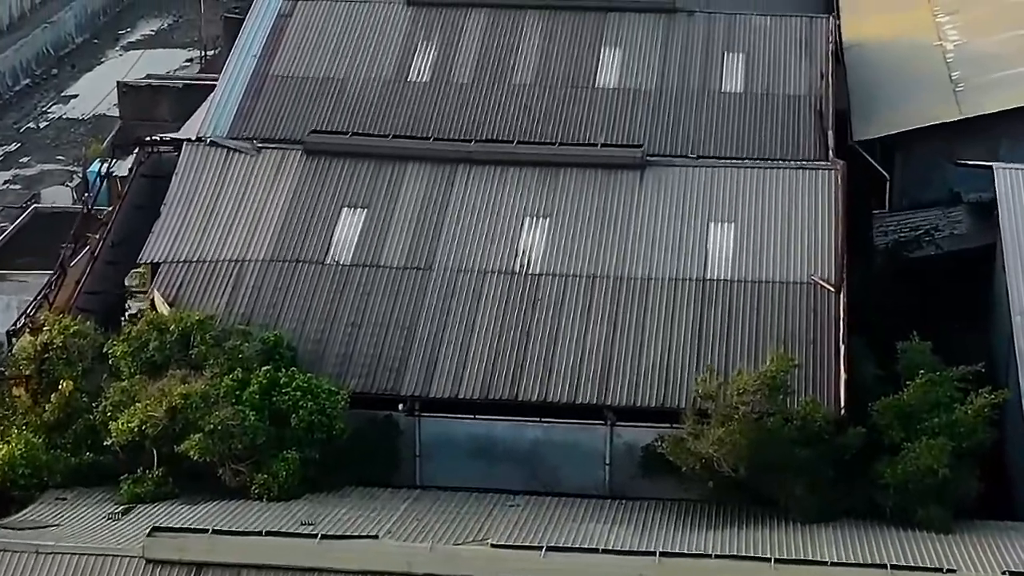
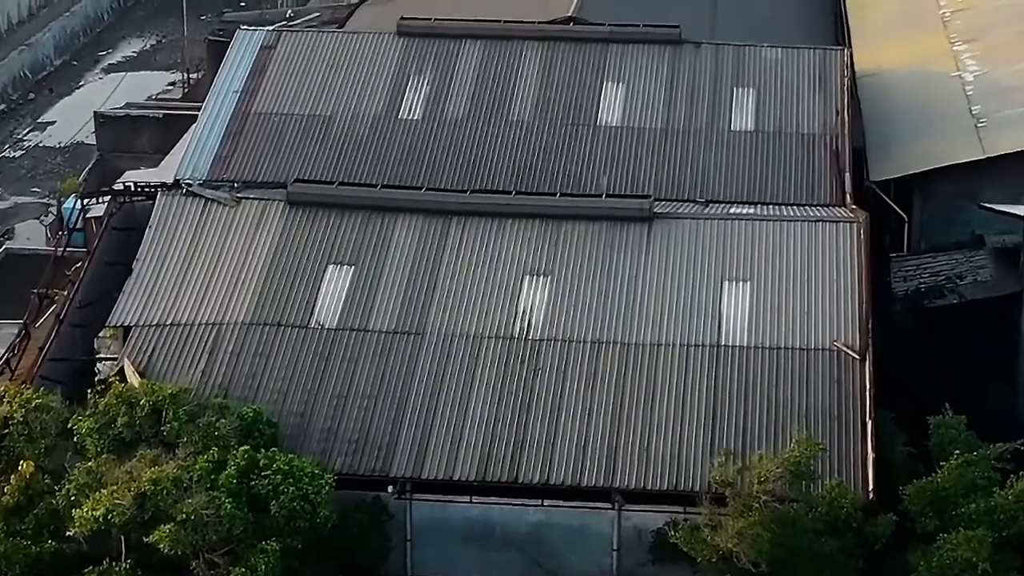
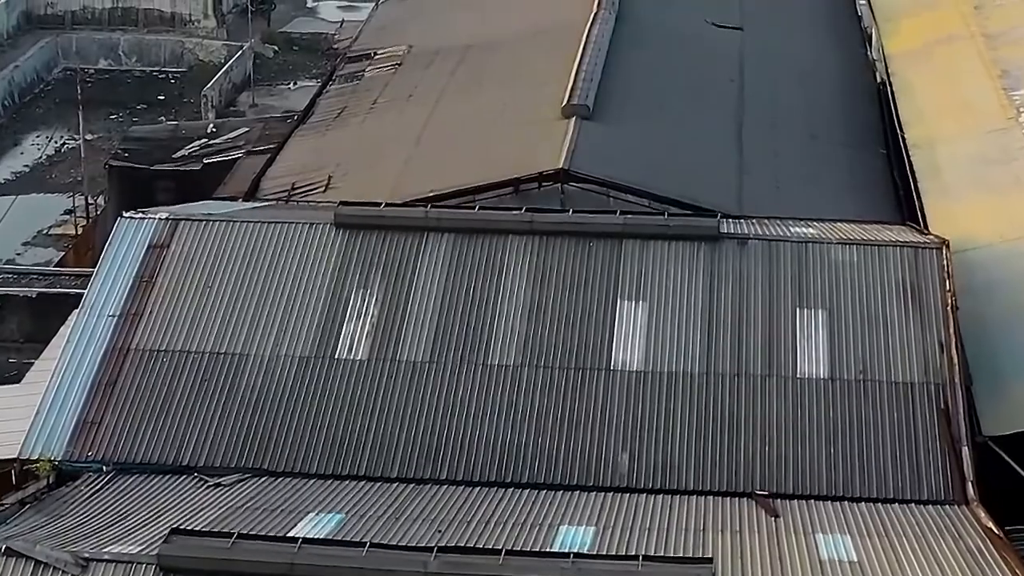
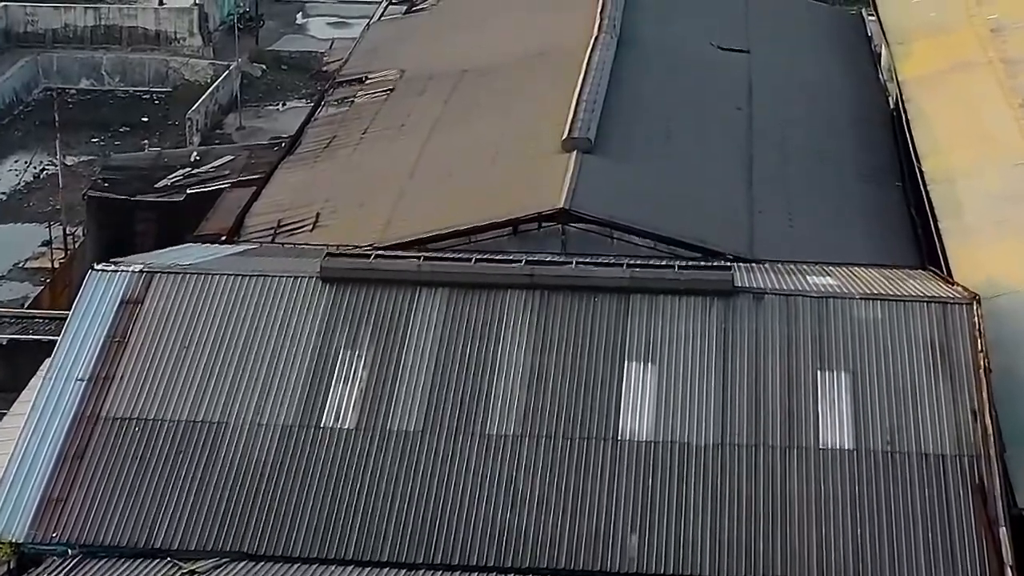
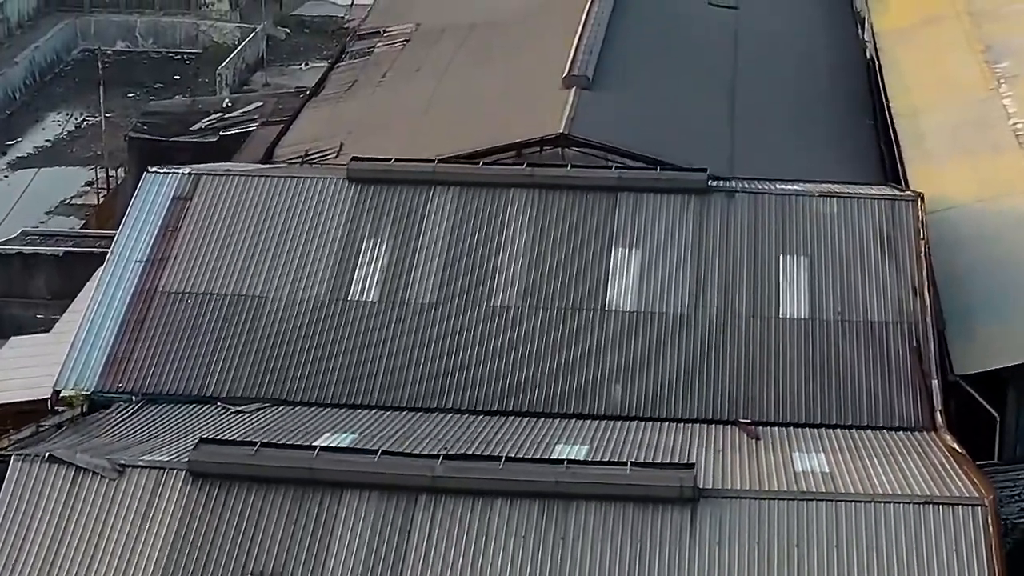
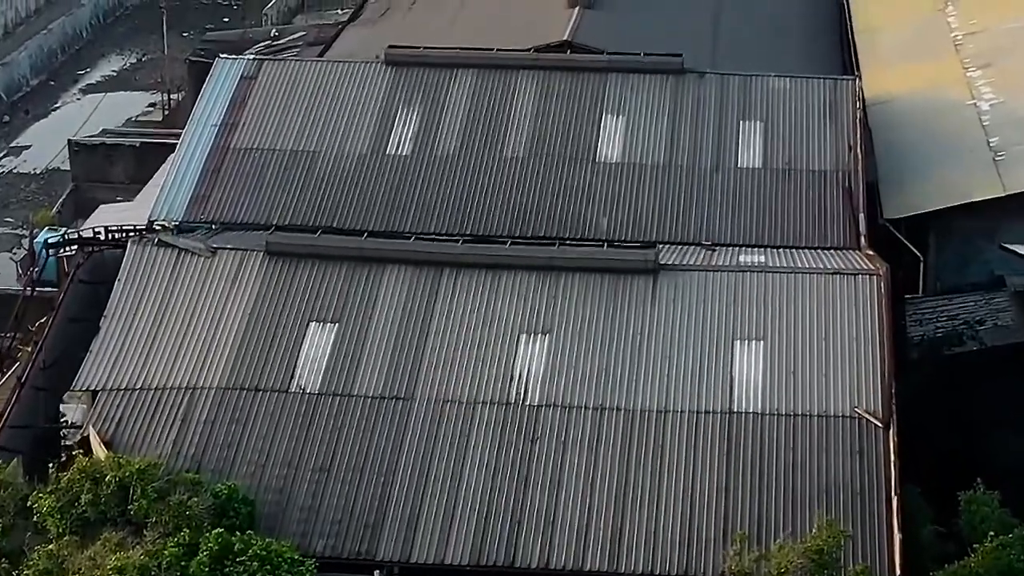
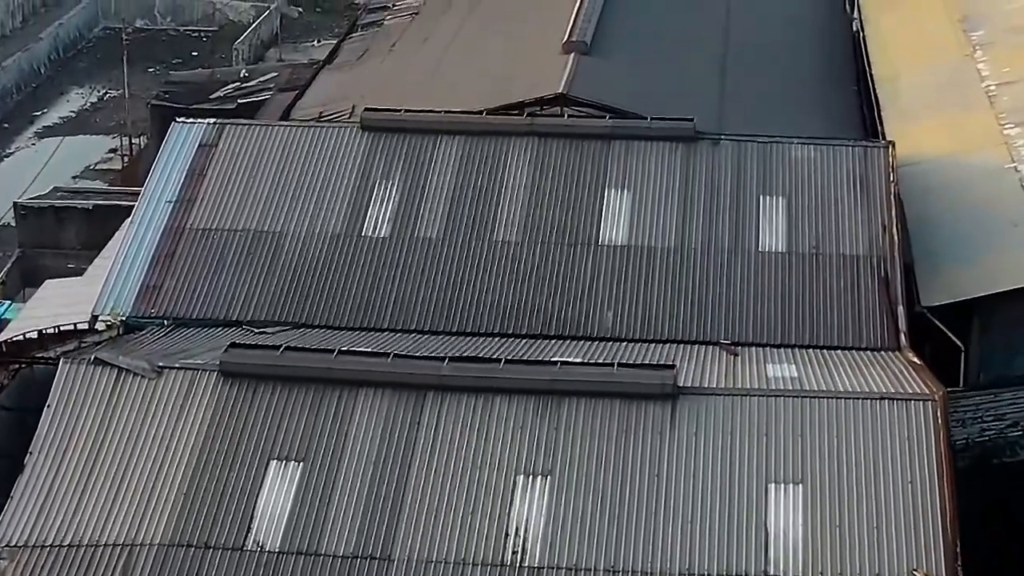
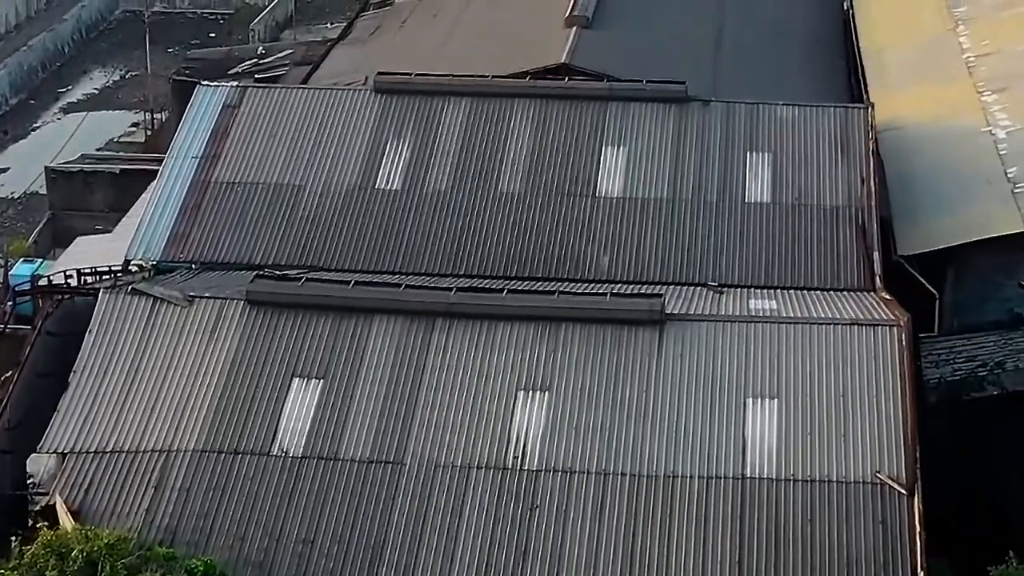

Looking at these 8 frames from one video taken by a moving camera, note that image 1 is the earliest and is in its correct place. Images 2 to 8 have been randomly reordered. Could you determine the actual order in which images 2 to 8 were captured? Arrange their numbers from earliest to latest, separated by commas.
2, 6, 8, 7, 5, 3, 4
